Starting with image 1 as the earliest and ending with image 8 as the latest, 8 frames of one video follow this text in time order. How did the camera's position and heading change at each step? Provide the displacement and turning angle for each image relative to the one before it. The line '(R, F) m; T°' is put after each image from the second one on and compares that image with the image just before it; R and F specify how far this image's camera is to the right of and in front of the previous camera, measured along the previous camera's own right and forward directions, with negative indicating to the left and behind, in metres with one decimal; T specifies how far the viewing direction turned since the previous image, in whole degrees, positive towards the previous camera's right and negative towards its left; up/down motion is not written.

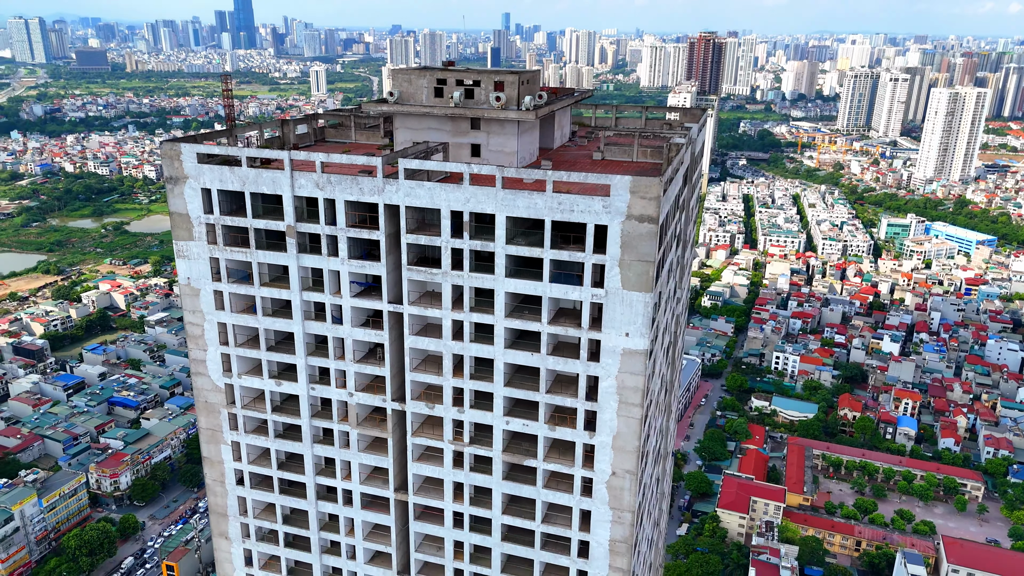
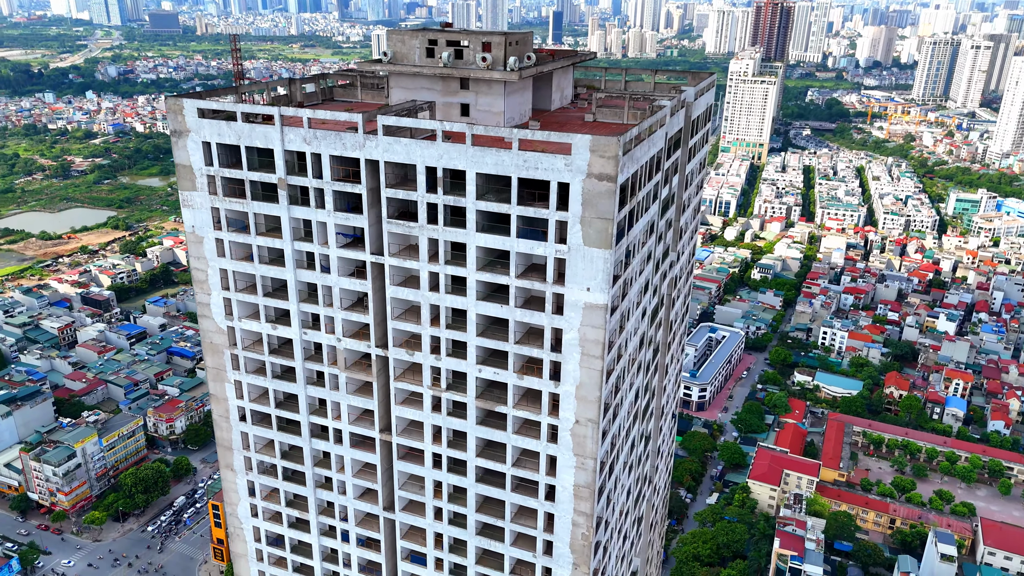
(+3.2, -1.1) m; -4°
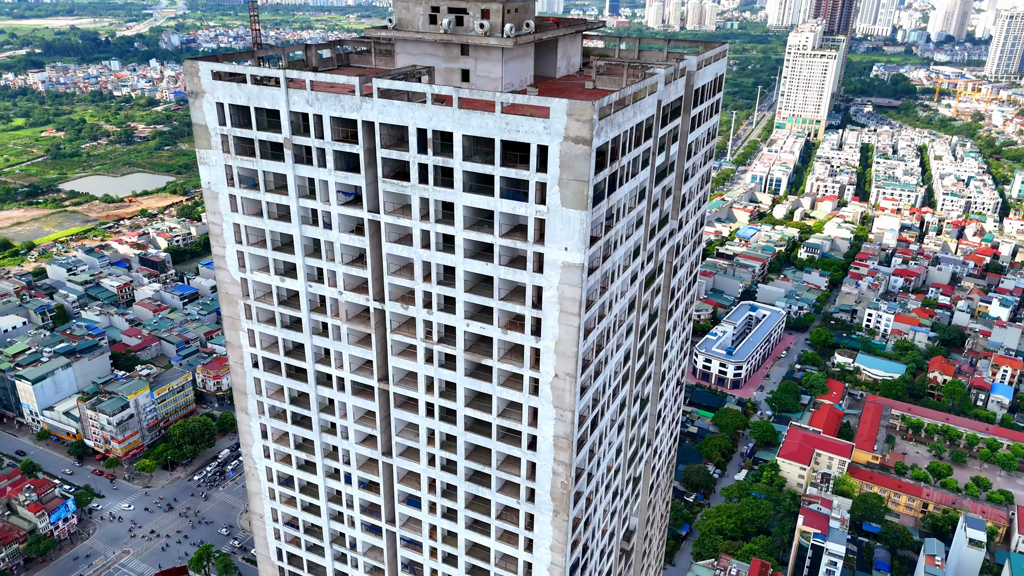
(+2.6, -1.3) m; -4°
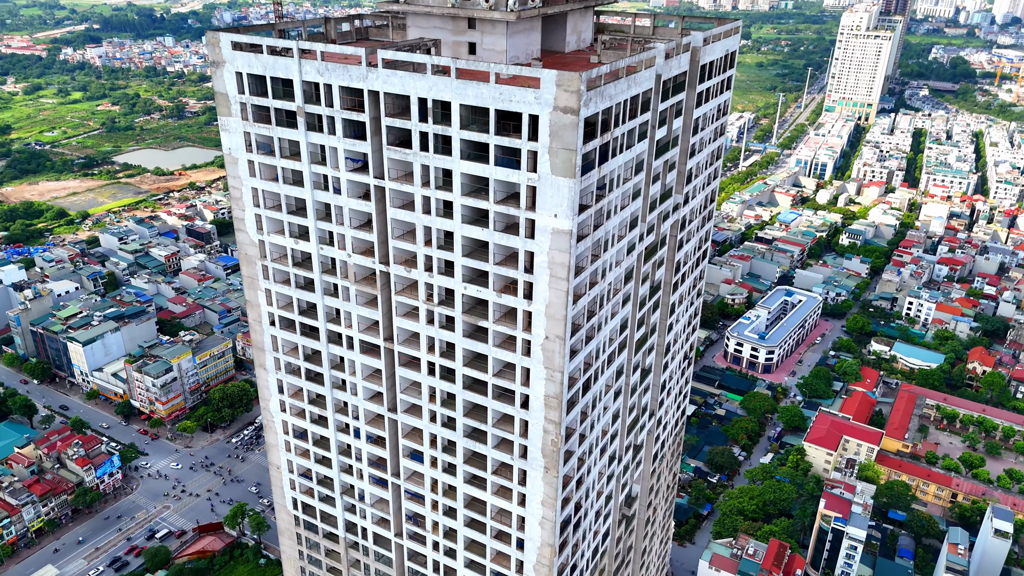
(+2.0, -1.3) m; -3°
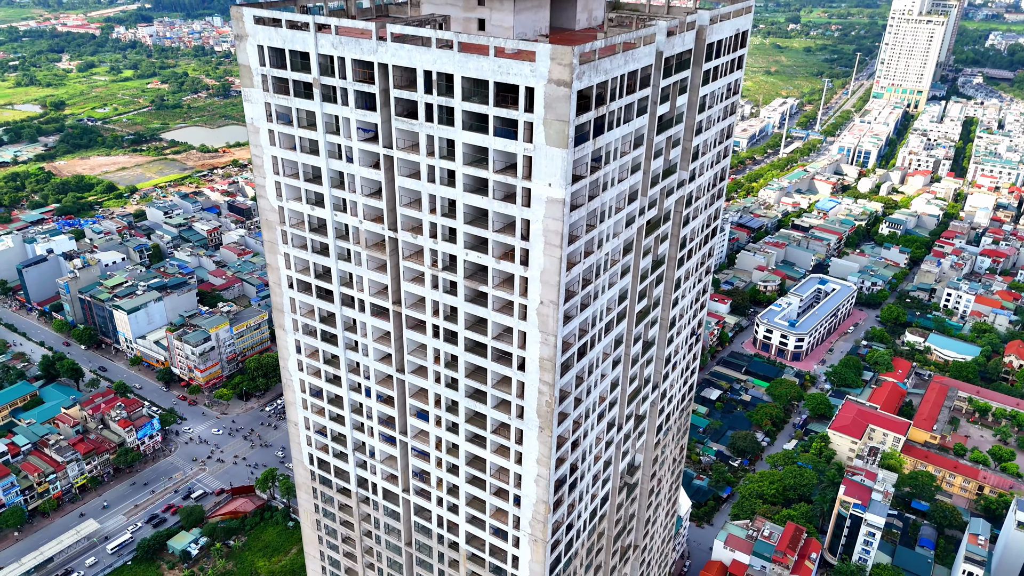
(+1.8, -1.5) m; -3°
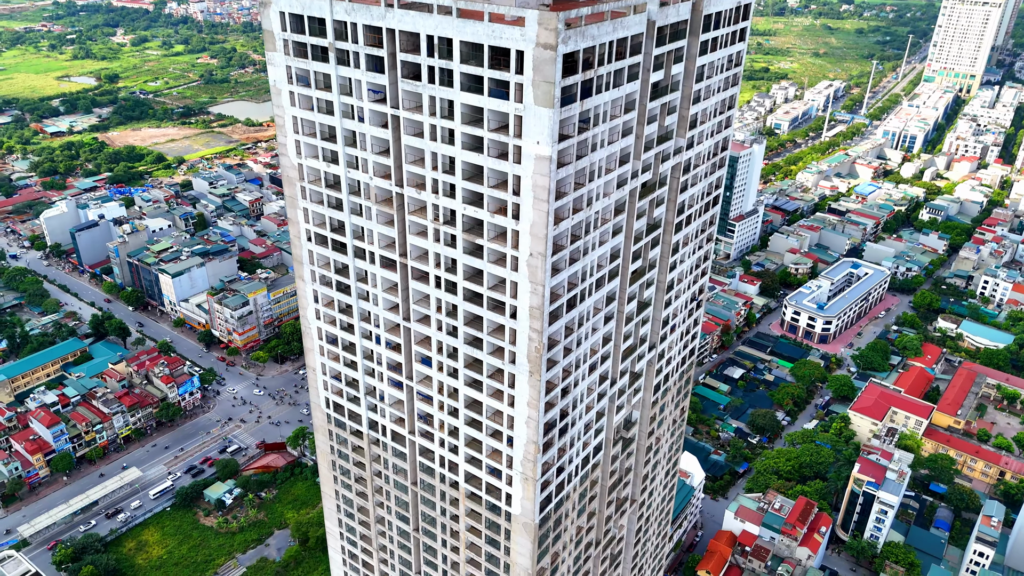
(+2.3, -2.5) m; -3°
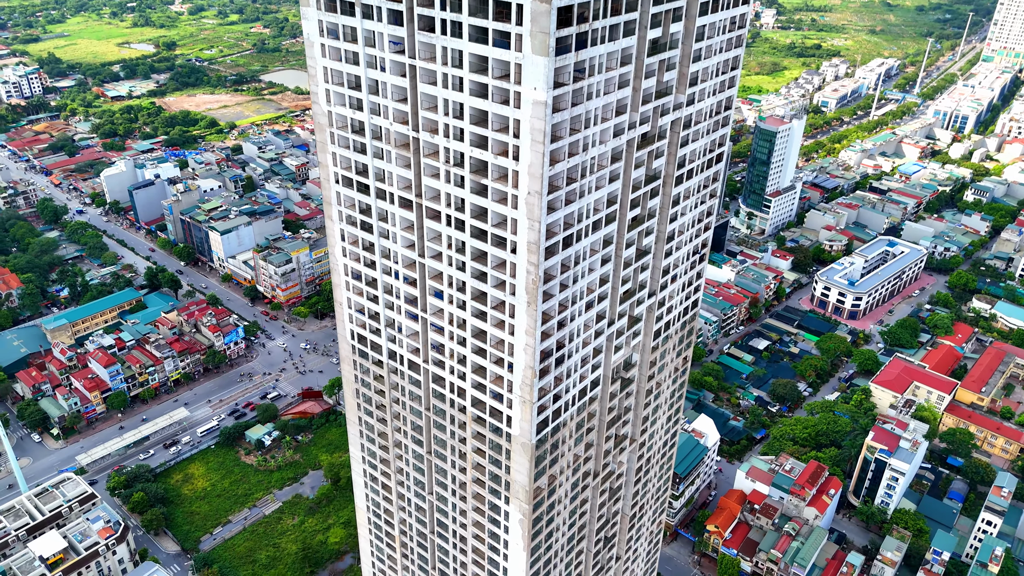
(+2.4, -3.9) m; -3°
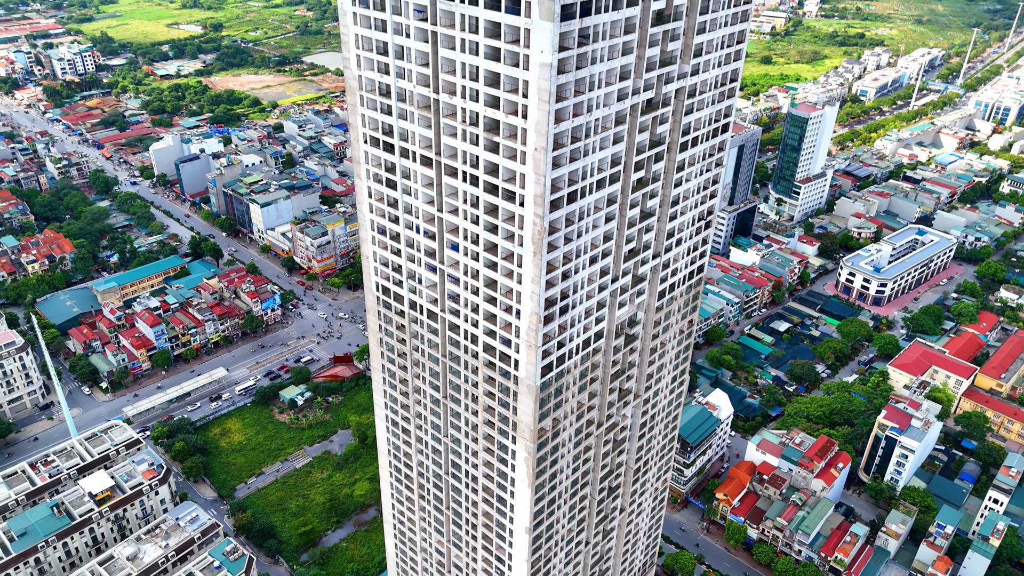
(+1.7, -3.9) m; -3°
